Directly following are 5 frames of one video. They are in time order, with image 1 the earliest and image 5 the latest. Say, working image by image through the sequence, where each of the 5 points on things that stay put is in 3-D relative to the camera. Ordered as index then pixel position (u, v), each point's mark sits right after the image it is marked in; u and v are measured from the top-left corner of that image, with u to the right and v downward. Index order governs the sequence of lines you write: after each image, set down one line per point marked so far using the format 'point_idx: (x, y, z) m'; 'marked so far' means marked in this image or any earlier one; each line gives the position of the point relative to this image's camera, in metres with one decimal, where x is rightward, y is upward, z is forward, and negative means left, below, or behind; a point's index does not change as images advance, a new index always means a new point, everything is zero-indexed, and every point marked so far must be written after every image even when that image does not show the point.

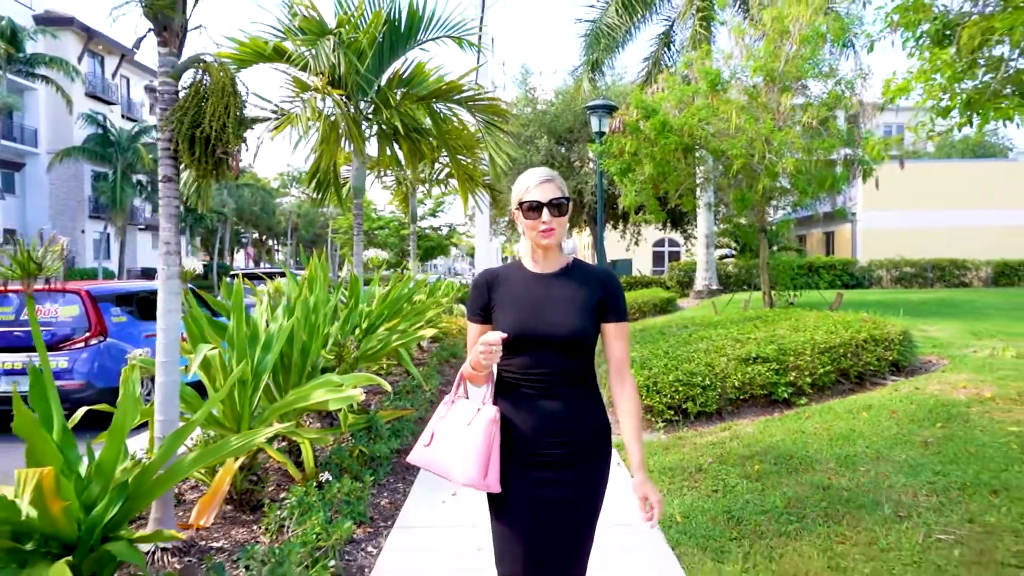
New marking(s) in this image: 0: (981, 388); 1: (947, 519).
0: (+3.3, -0.7, +5.1) m
1: (+1.9, -1.0, +3.2) m
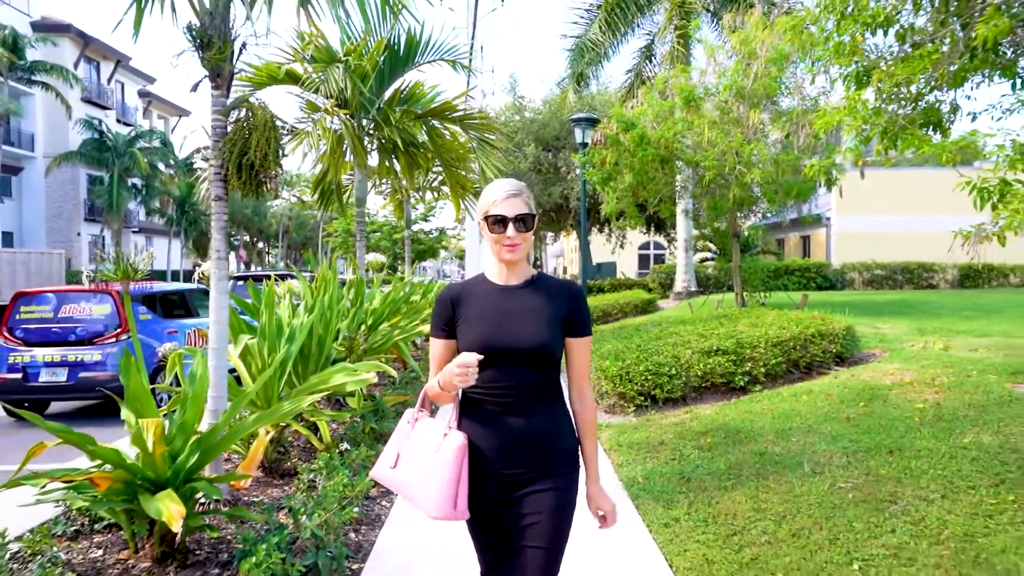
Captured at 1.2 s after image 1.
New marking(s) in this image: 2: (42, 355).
0: (+3.2, -0.7, +6.0) m
1: (+1.8, -1.0, +4.0) m
2: (-4.7, -0.7, +7.4) m
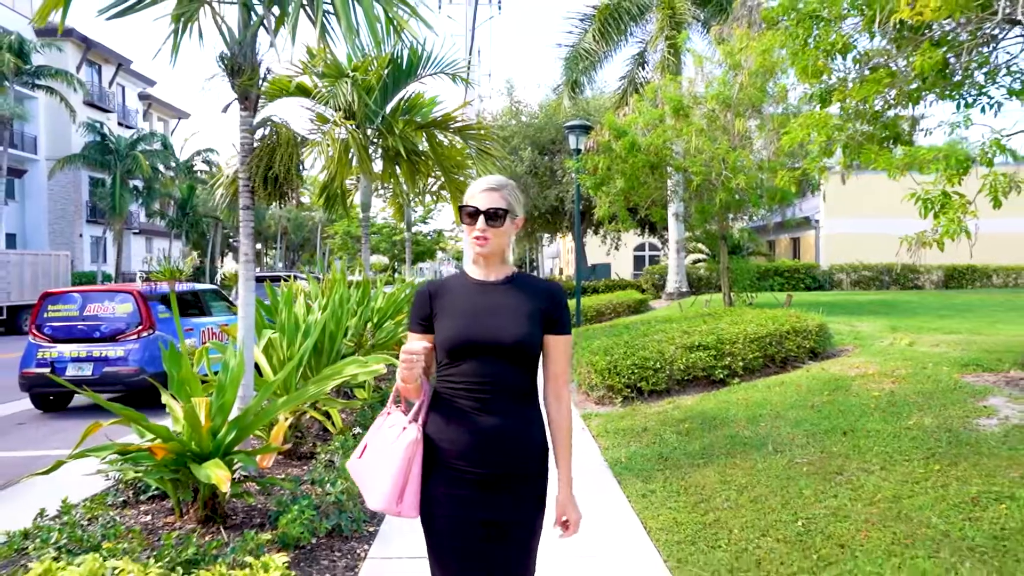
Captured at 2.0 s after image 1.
0: (+3.1, -0.7, +6.5) m
1: (+1.8, -1.0, +4.6) m
2: (-4.7, -0.7, +7.9) m
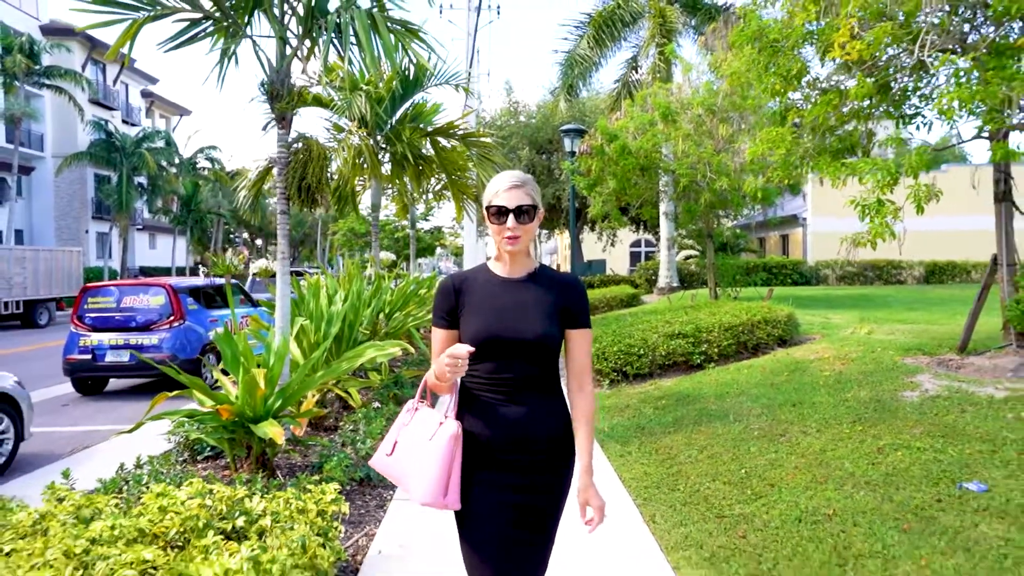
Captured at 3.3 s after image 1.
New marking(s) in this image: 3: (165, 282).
0: (+3.1, -0.6, +7.3) m
1: (+1.8, -0.9, +5.4) m
2: (-4.8, -0.6, +8.7) m
3: (-4.2, +0.1, +9.0) m
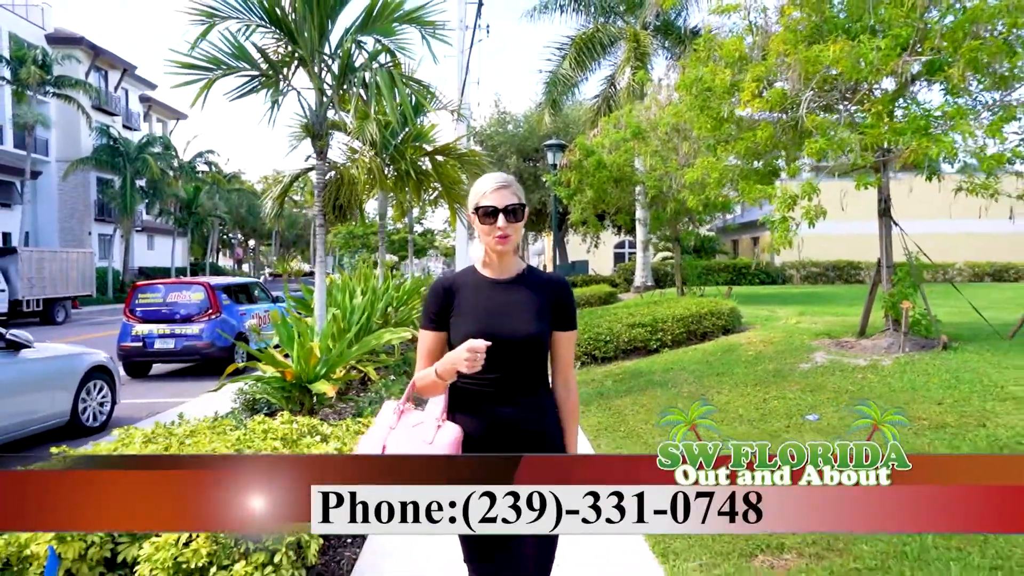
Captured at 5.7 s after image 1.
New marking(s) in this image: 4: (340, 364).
0: (+3.0, -0.6, +9.0) m
1: (+1.7, -0.9, +7.0) m
2: (-4.9, -0.6, +10.2) m
3: (-4.4, +0.1, +10.5) m
4: (-1.4, -0.6, +6.2) m
